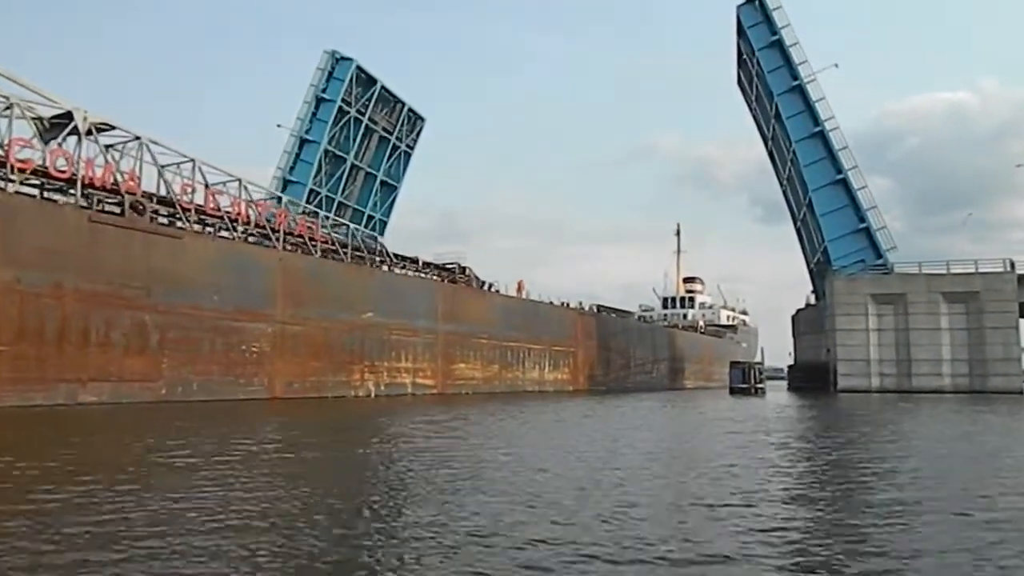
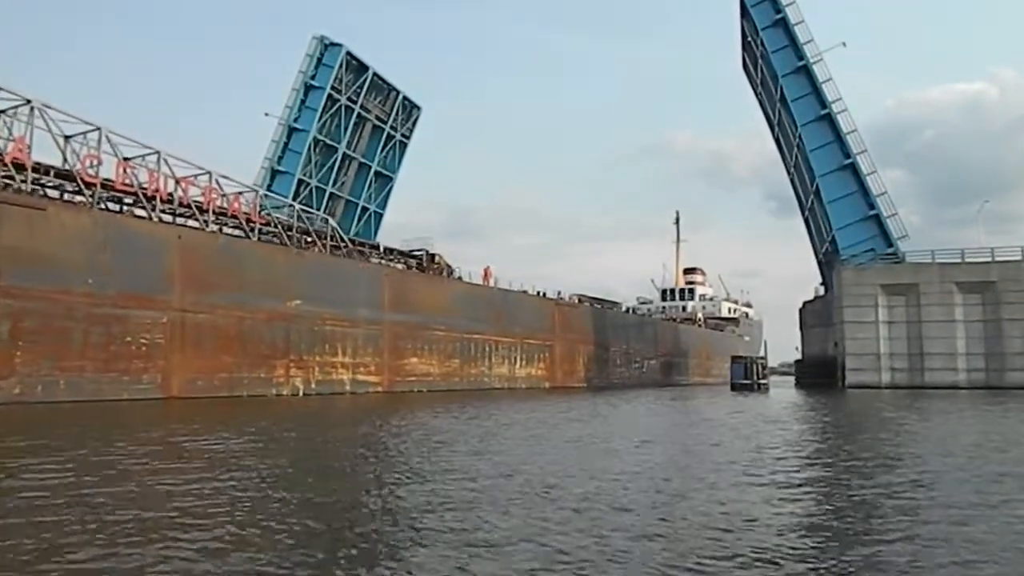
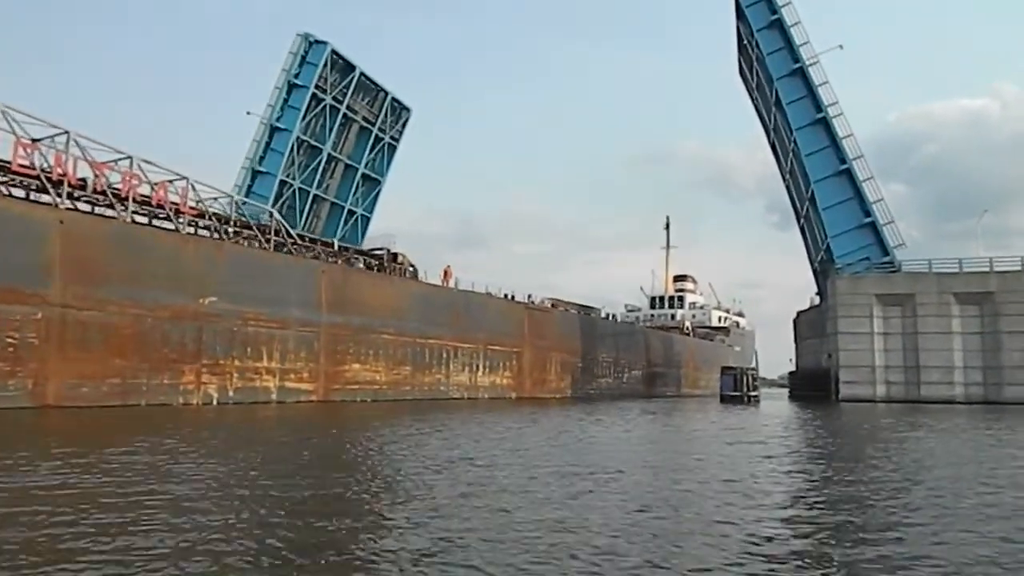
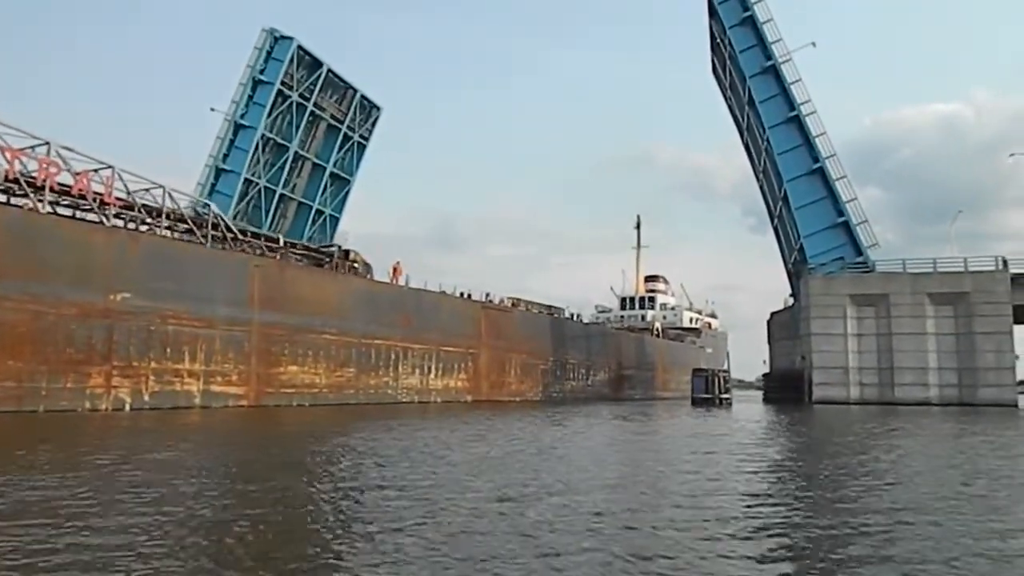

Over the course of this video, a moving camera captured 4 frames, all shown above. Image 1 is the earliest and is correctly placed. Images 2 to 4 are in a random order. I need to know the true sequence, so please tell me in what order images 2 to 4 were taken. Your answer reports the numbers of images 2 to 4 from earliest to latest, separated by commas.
2, 3, 4
